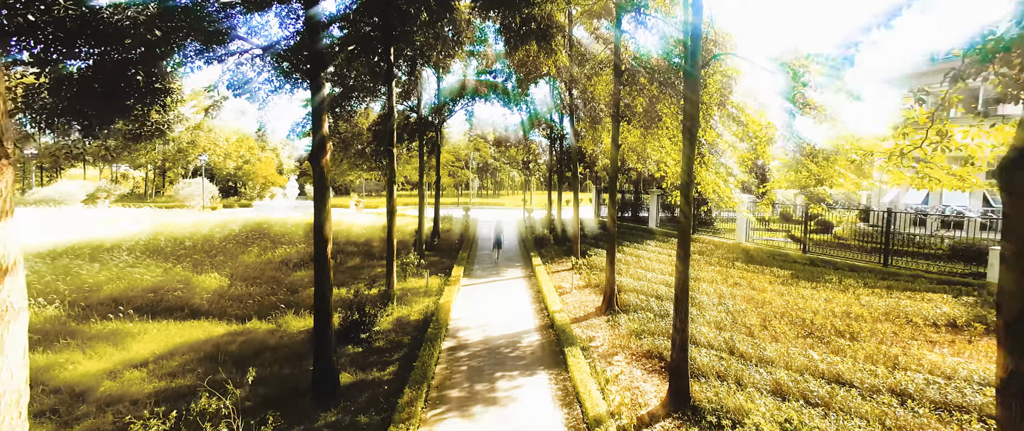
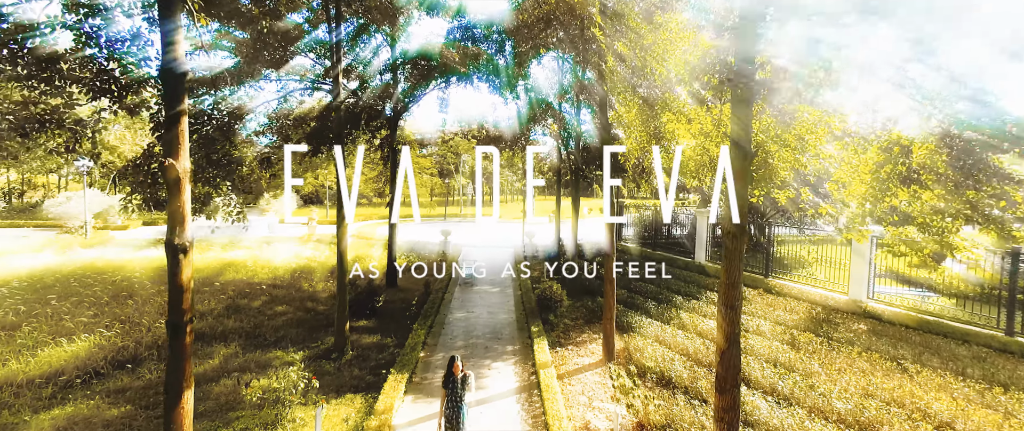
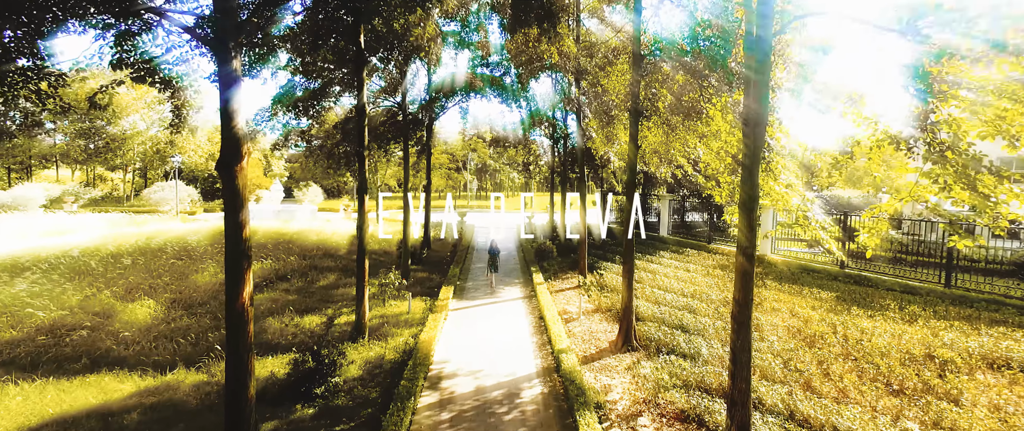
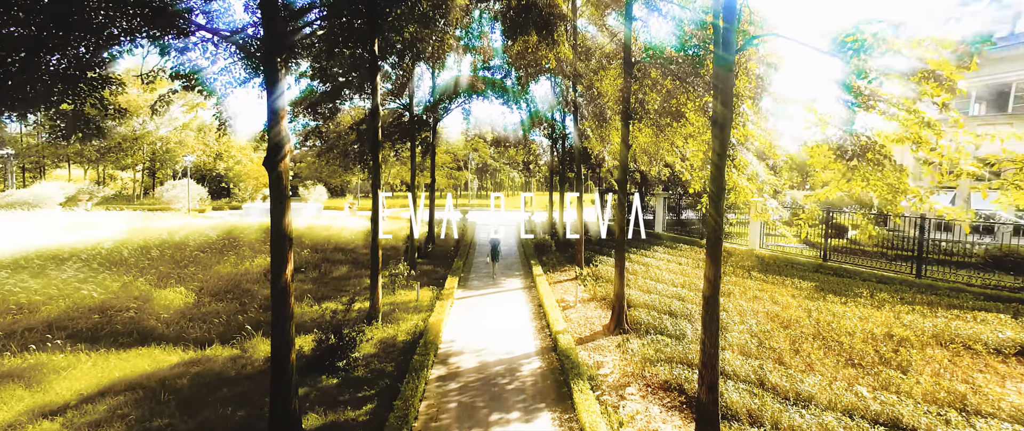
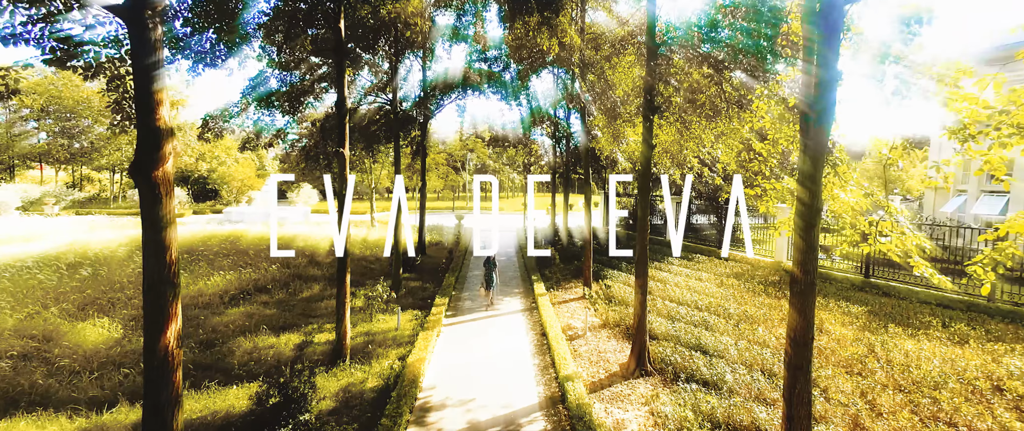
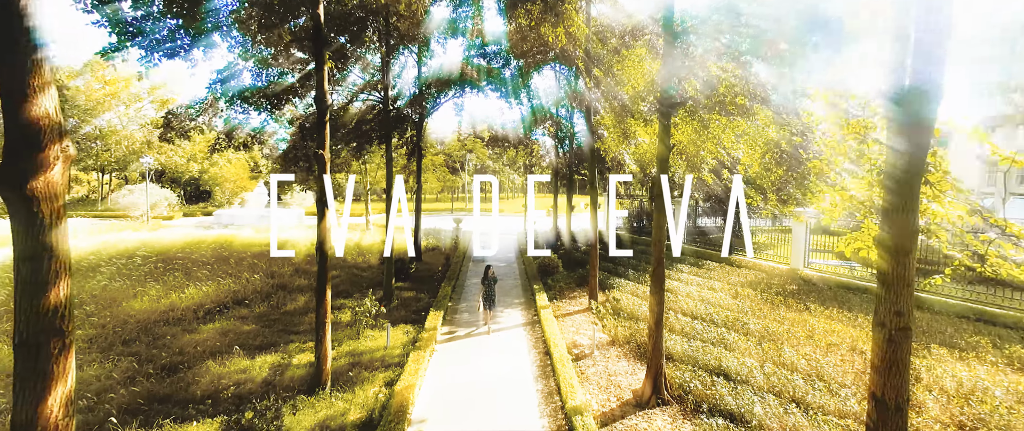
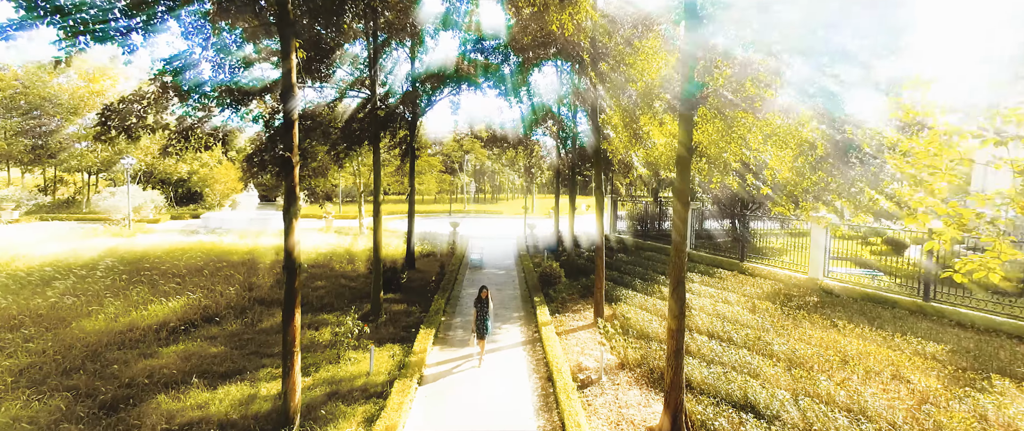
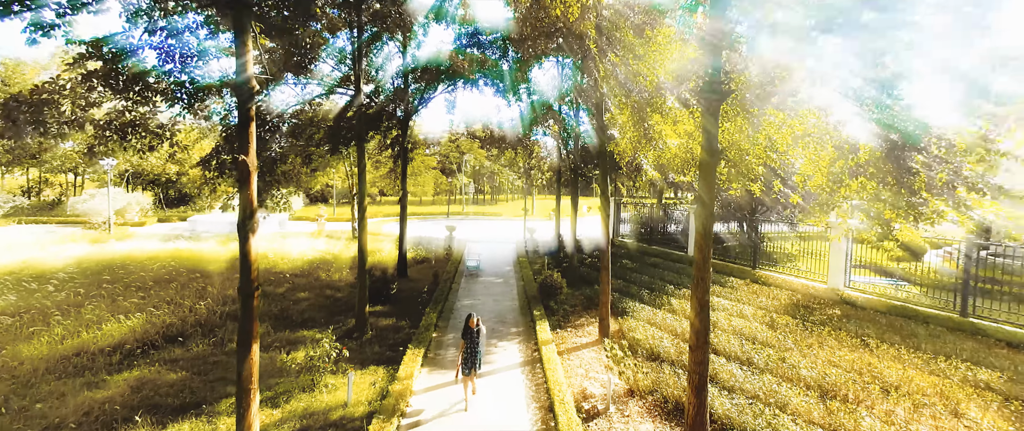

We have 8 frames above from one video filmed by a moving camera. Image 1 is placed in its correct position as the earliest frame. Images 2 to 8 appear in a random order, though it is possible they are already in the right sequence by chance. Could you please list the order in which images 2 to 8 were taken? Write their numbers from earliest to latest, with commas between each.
4, 3, 5, 6, 7, 8, 2
